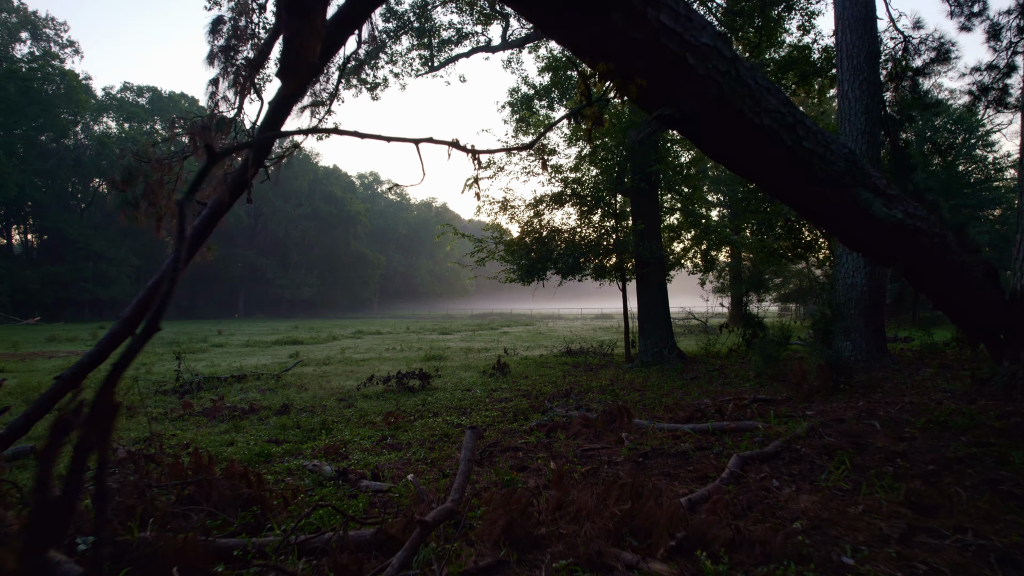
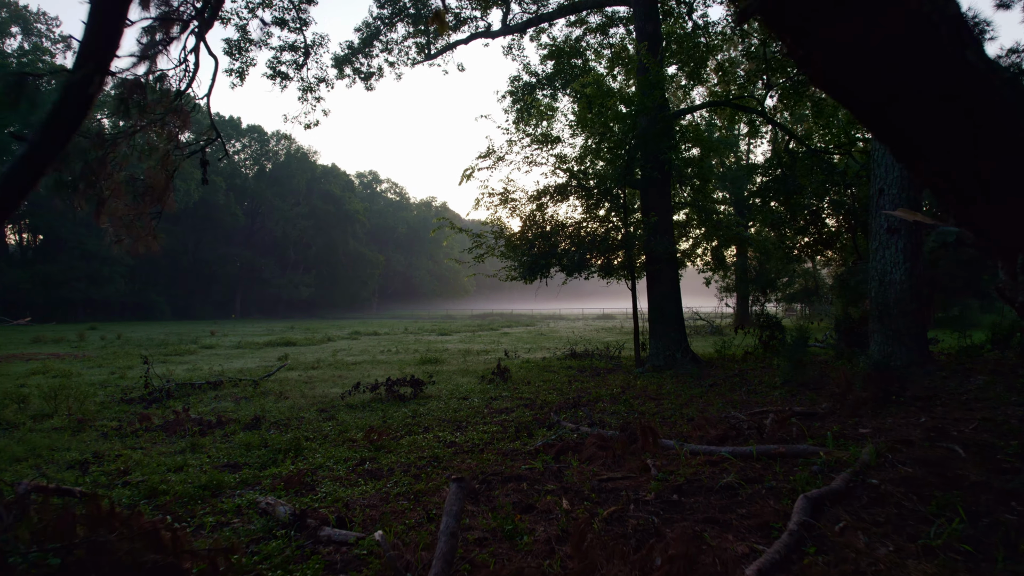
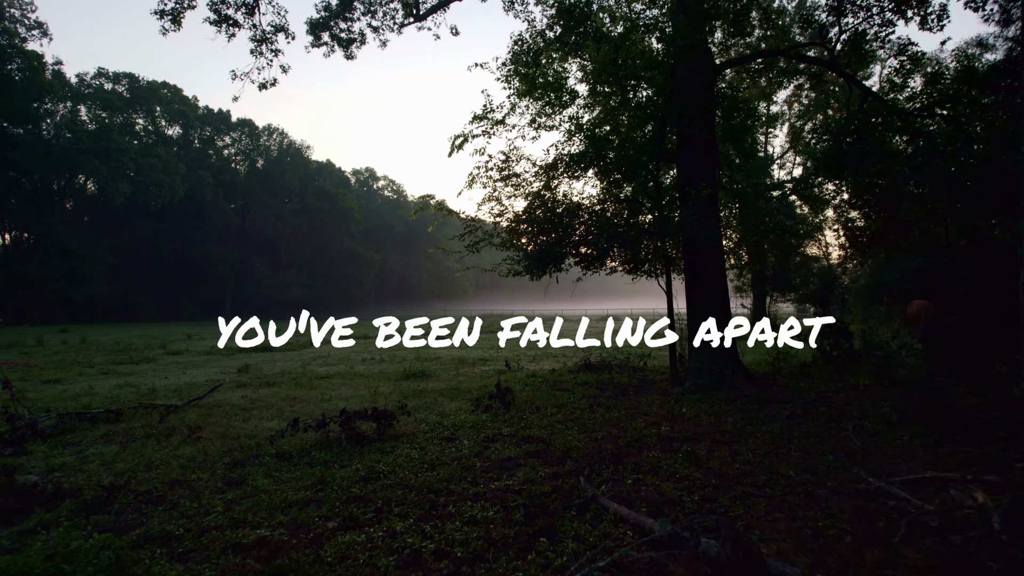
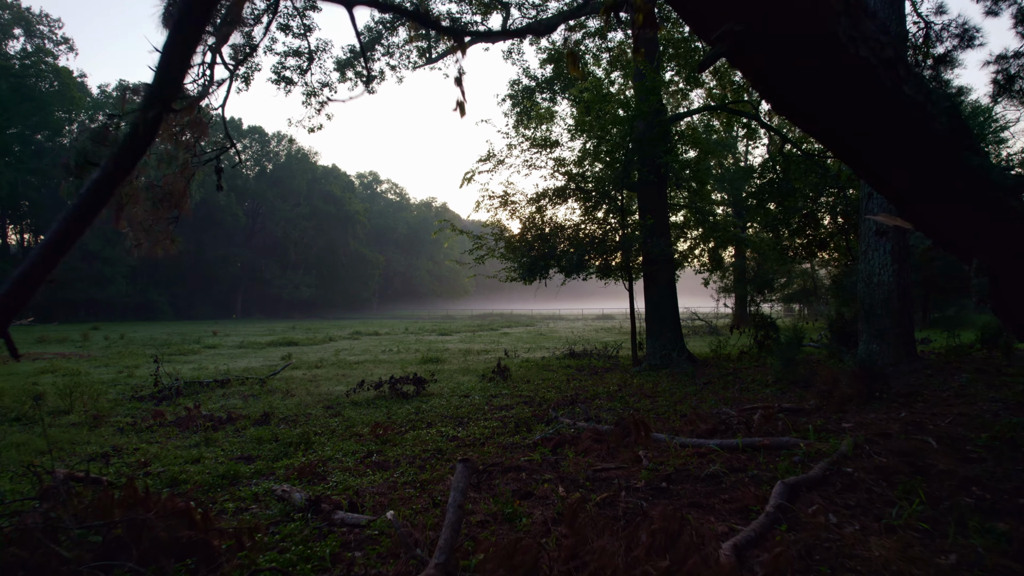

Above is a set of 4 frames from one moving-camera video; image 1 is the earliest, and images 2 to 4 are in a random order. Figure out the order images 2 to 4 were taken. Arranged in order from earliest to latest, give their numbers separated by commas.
4, 2, 3
